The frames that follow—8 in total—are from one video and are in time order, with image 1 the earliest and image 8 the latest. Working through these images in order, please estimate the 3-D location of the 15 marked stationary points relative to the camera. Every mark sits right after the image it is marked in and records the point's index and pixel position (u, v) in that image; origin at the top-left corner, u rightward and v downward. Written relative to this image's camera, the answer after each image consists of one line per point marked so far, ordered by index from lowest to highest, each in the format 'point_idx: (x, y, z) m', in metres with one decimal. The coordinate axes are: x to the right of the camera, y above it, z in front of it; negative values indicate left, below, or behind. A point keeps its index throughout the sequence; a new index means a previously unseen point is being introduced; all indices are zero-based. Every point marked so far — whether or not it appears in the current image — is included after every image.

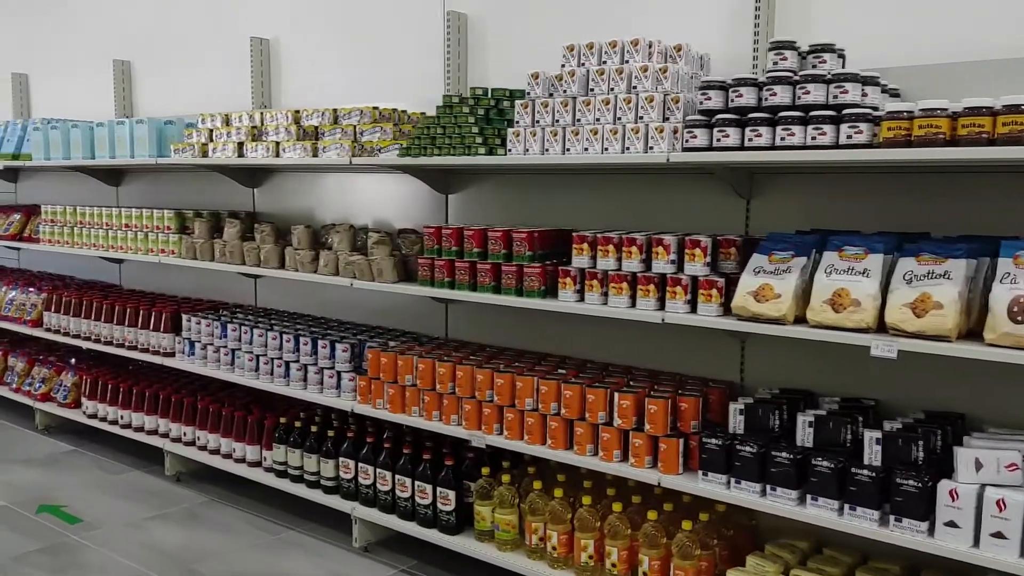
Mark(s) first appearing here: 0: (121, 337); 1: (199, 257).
0: (-1.7, -0.2, +4.1) m
1: (-1.2, +0.1, +3.6) m
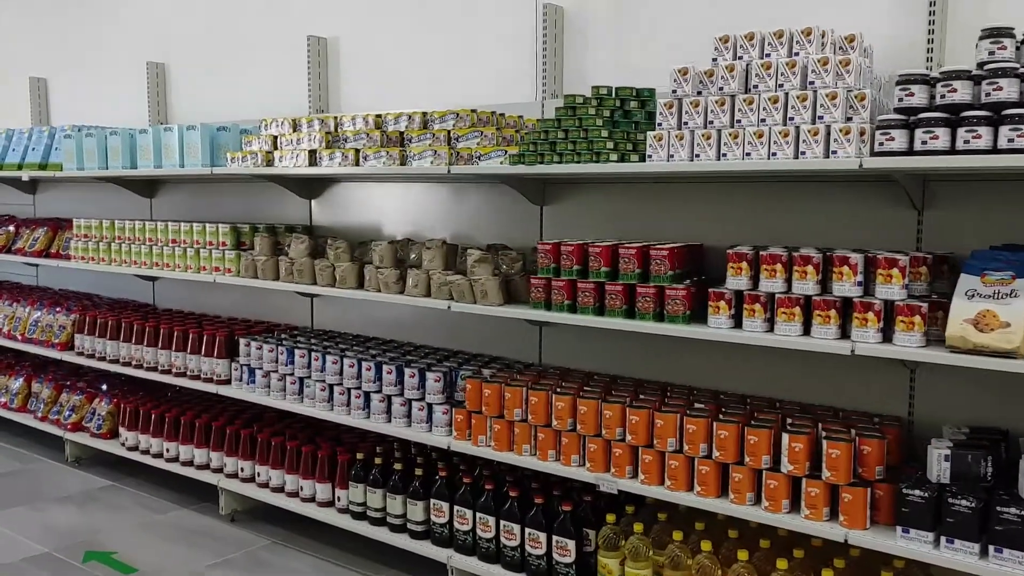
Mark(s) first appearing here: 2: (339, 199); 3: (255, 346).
0: (-1.4, -0.3, +3.8) m
1: (-0.9, 0.0, +3.3) m
2: (-0.7, +0.4, +3.7) m
3: (-0.9, -0.2, +3.4) m
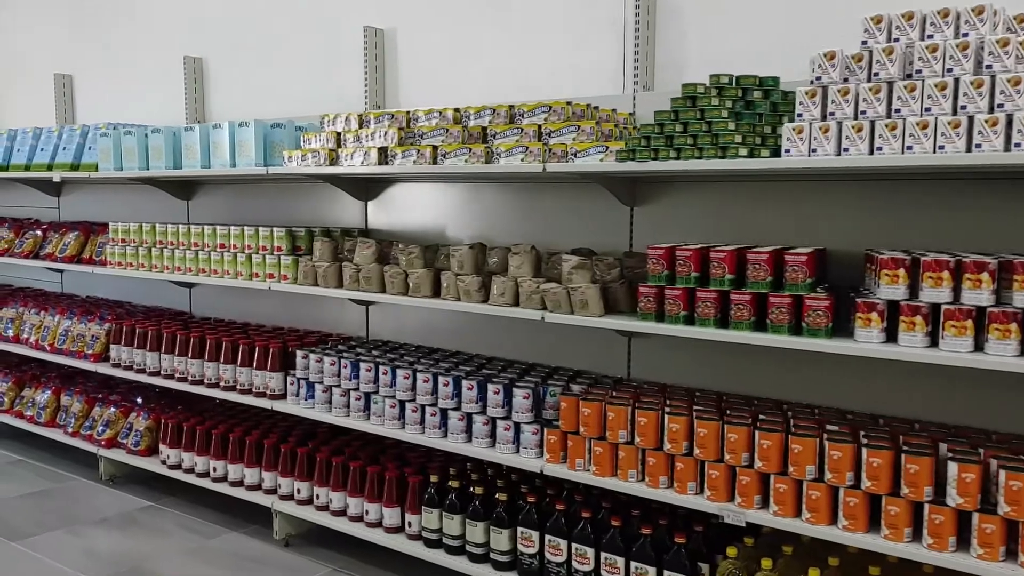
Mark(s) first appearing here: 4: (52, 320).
0: (-1.1, -0.3, +3.5) m
1: (-0.6, 0.0, +3.1) m
2: (-0.4, +0.3, +3.4) m
3: (-0.7, -0.2, +3.1) m
4: (-2.2, -0.1, +4.3) m
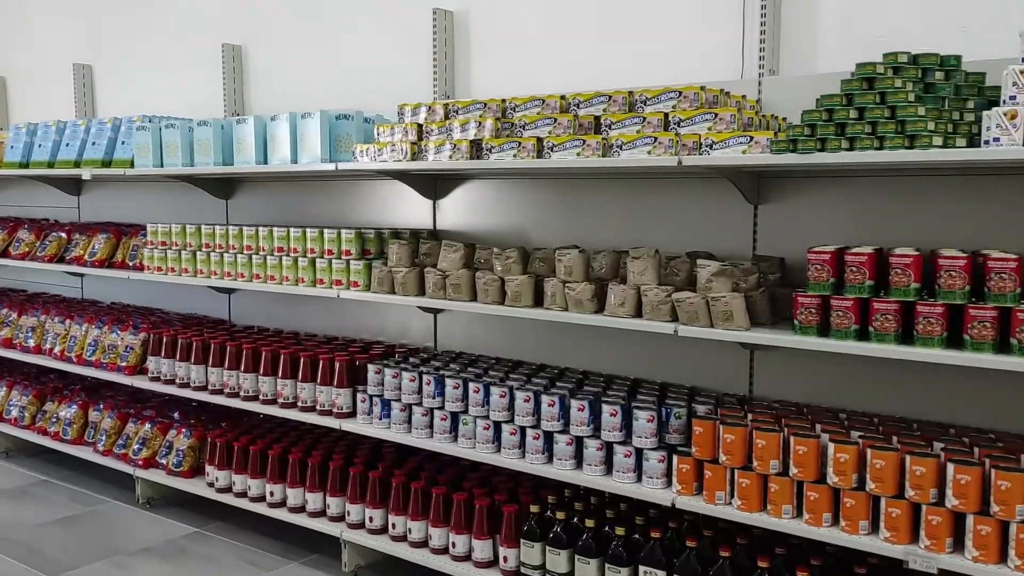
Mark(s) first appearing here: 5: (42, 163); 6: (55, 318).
0: (-0.9, -0.4, +3.2) m
1: (-0.3, 0.0, +2.8) m
2: (-0.1, +0.3, +3.1) m
3: (-0.4, -0.3, +2.8) m
4: (-1.9, -0.2, +4.0) m
5: (-2.1, +0.6, +4.0) m
6: (-2.1, -0.1, +4.2) m
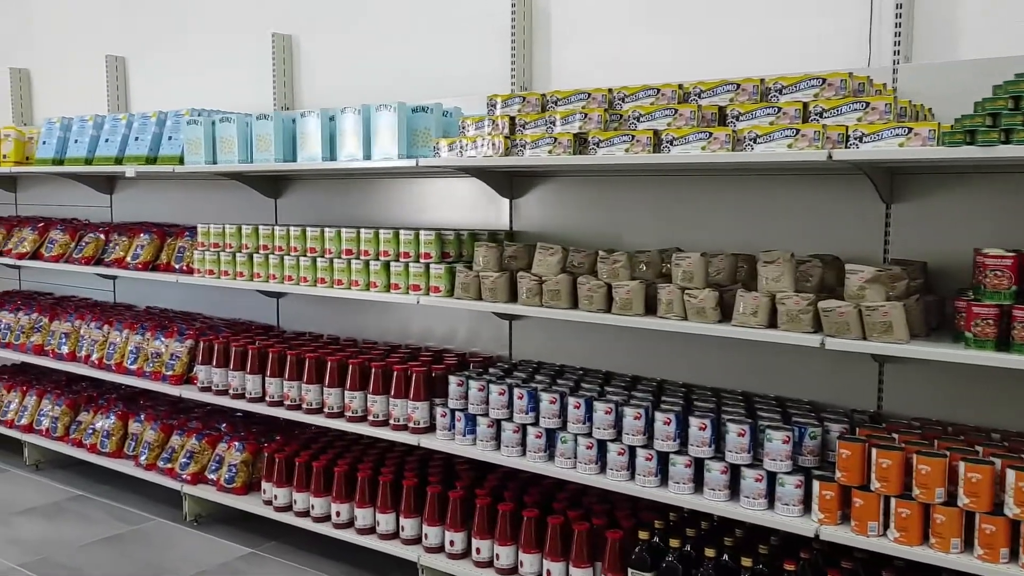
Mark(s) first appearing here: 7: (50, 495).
0: (-0.6, -0.4, +3.0) m
1: (-0.1, 0.0, +2.6) m
2: (+0.1, +0.3, +2.9) m
3: (-0.1, -0.3, +2.6) m
4: (-1.6, -0.2, +3.8) m
5: (-1.8, +0.5, +3.8) m
6: (-1.8, -0.2, +4.0) m
7: (-1.9, -0.9, +3.9) m
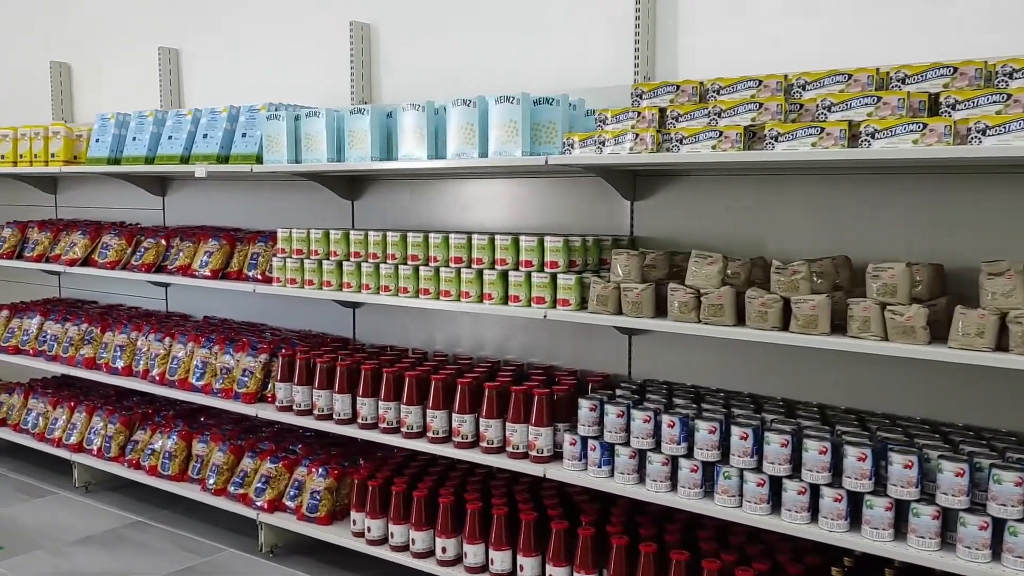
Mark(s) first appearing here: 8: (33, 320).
0: (-0.2, -0.4, +2.7) m
1: (+0.3, -0.1, +2.3) m
2: (+0.5, +0.3, +2.6) m
3: (+0.3, -0.3, +2.3) m
4: (-1.3, -0.2, +3.5) m
5: (-1.4, +0.5, +3.5) m
6: (-1.4, -0.2, +3.7) m
7: (-1.6, -0.9, +3.6) m
8: (-2.2, -0.1, +4.2) m
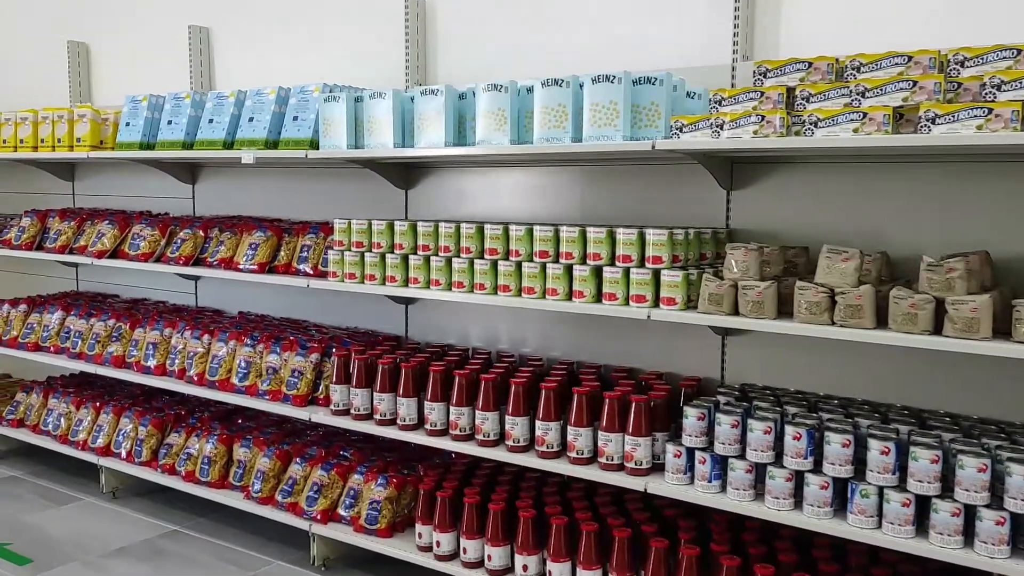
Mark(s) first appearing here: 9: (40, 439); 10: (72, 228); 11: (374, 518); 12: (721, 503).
0: (0.0, -0.4, +2.5) m
1: (+0.5, -0.1, +2.1) m
2: (+0.7, +0.3, +2.4) m
3: (+0.5, -0.3, +2.1) m
4: (-1.0, -0.2, +3.3) m
5: (-1.2, +0.5, +3.3) m
6: (-1.2, -0.2, +3.4) m
7: (-1.3, -0.9, +3.3) m
8: (-2.0, -0.1, +4.0) m
9: (-2.0, -0.6, +4.0) m
10: (-1.8, +0.2, +3.8) m
11: (-0.4, -0.7, +2.9) m
12: (+0.5, -0.5, +2.1) m
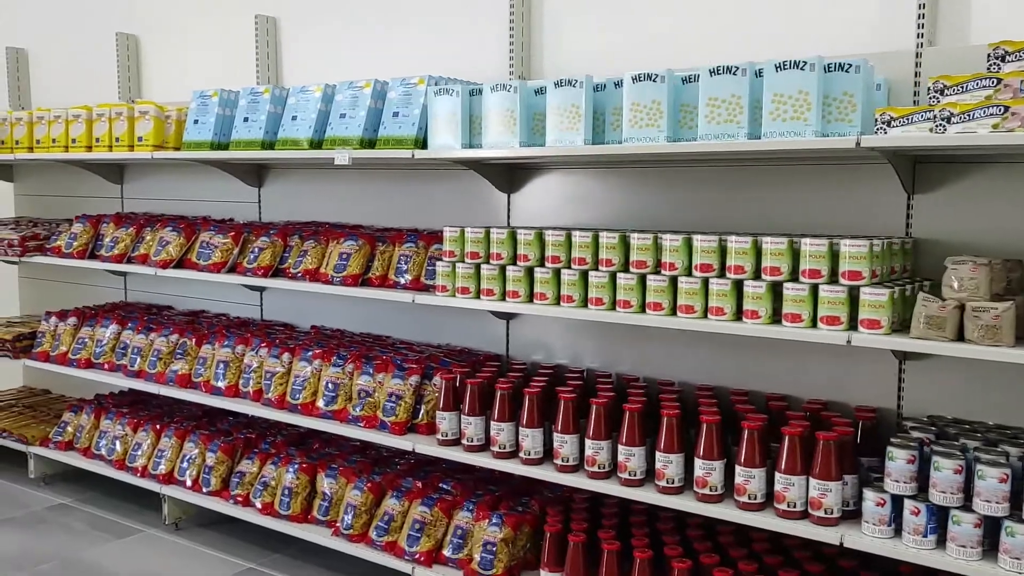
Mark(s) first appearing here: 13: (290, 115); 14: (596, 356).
0: (+0.4, -0.4, +2.2) m
1: (+0.9, -0.1, +1.7) m
2: (+1.1, +0.2, +2.1) m
3: (+0.9, -0.4, +1.8) m
4: (-0.7, -0.3, +3.0) m
5: (-0.9, +0.5, +3.0) m
6: (-0.9, -0.2, +3.1) m
7: (-1.0, -0.9, +3.0) m
8: (-1.6, -0.2, +3.7) m
9: (-1.7, -0.7, +3.7) m
10: (-1.5, +0.2, +3.5) m
11: (-0.1, -0.8, +2.5) m
12: (+0.8, -0.5, +1.8) m
13: (-0.7, +0.5, +2.9) m
14: (+0.2, -0.2, +2.8) m
